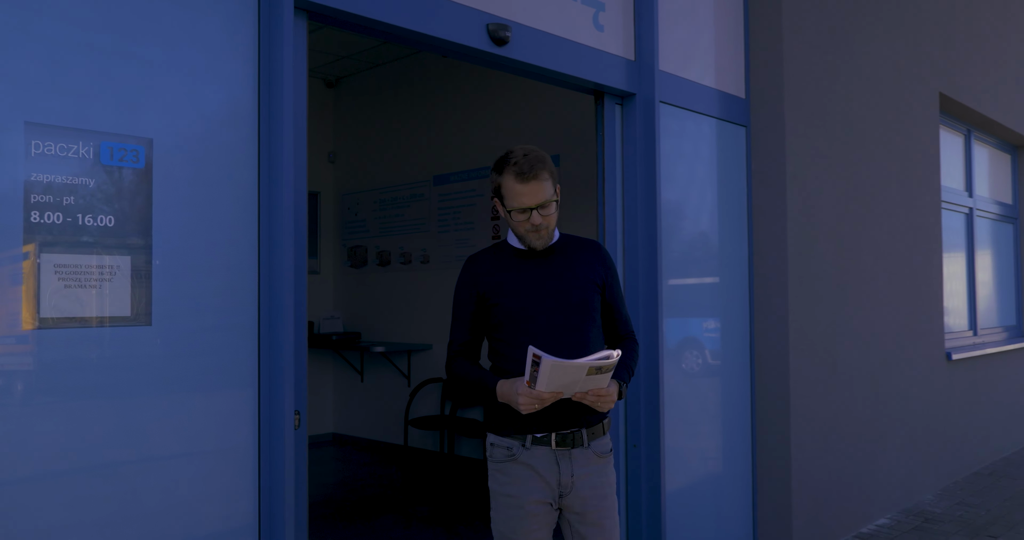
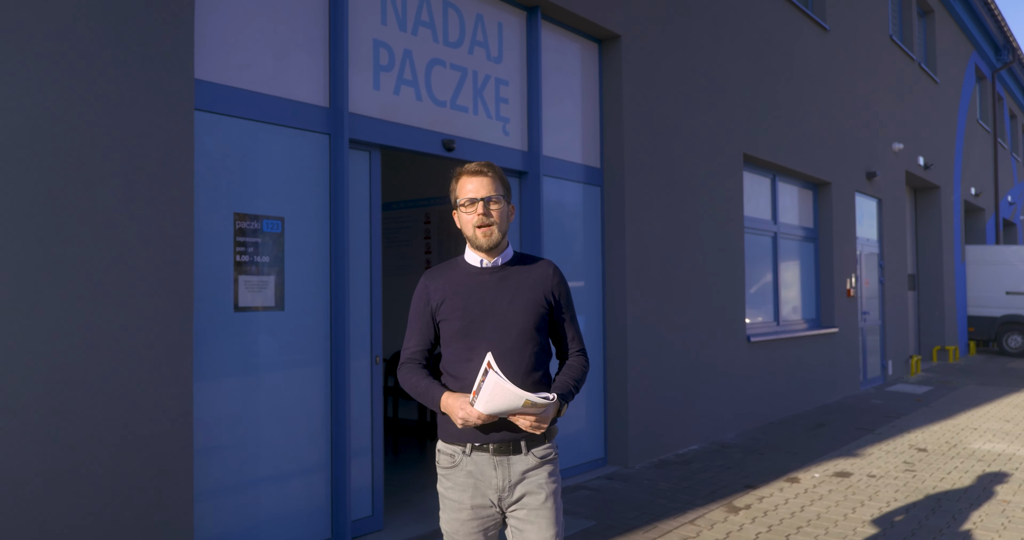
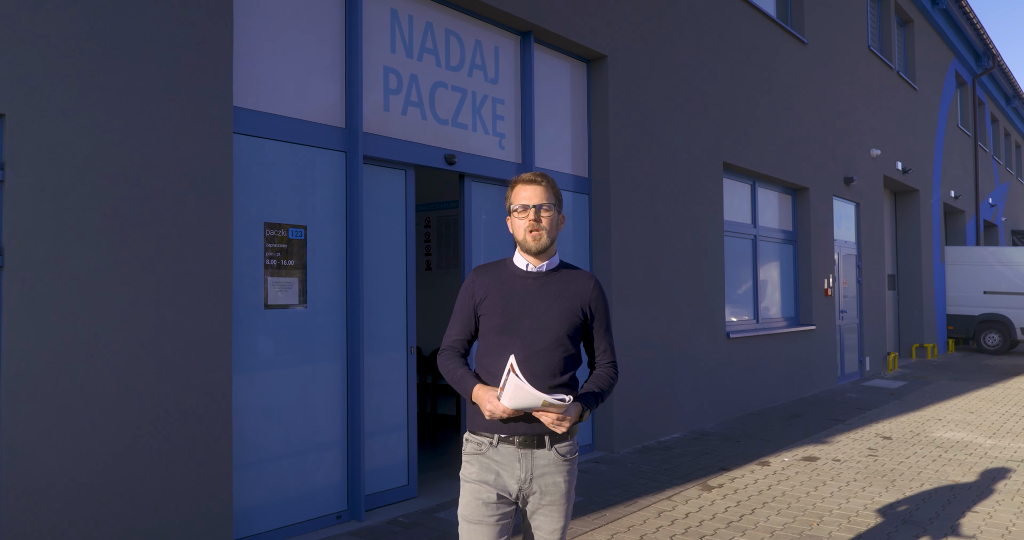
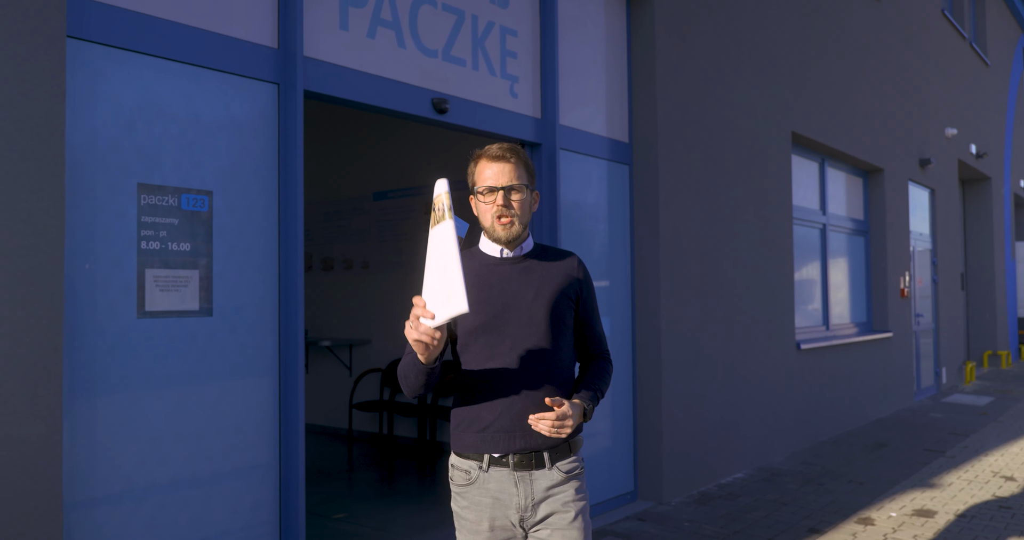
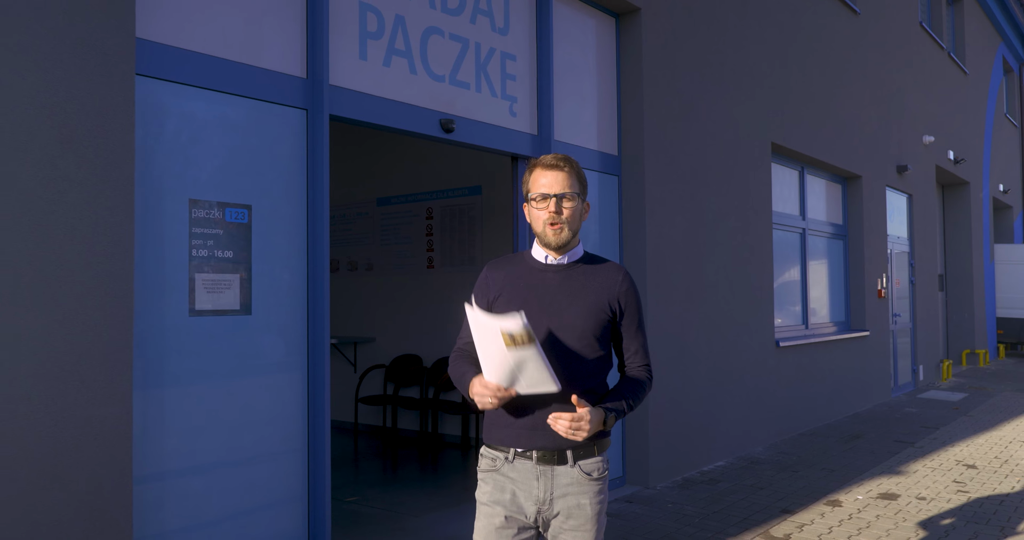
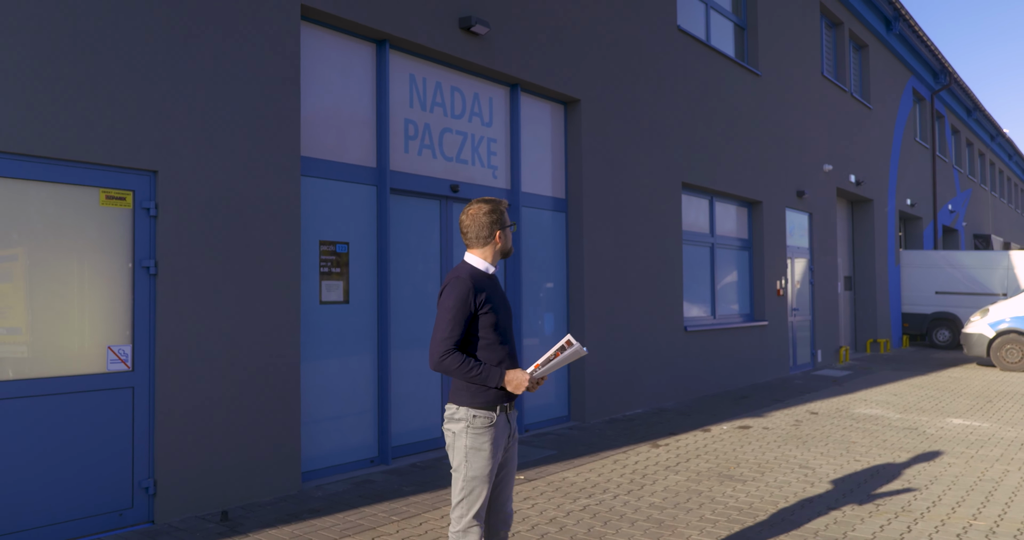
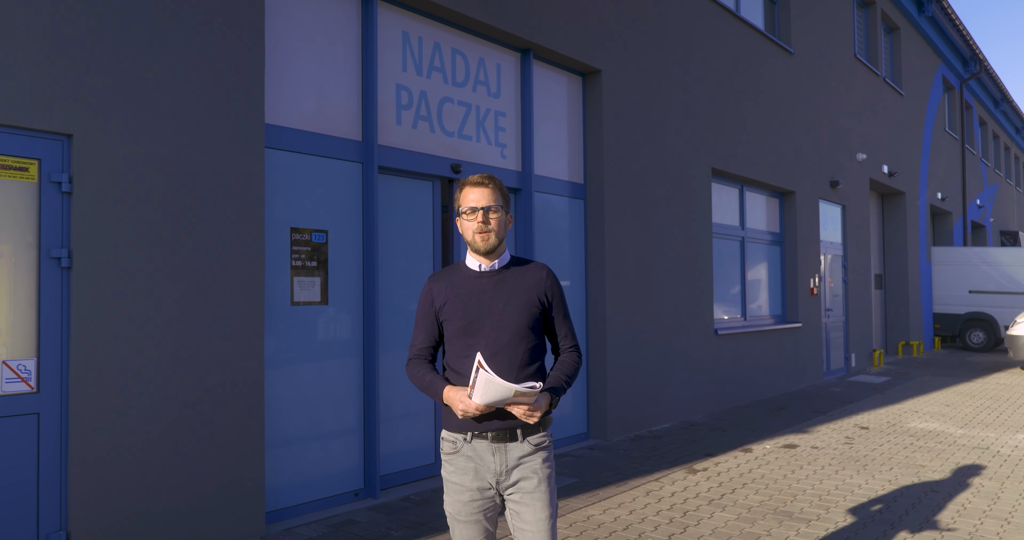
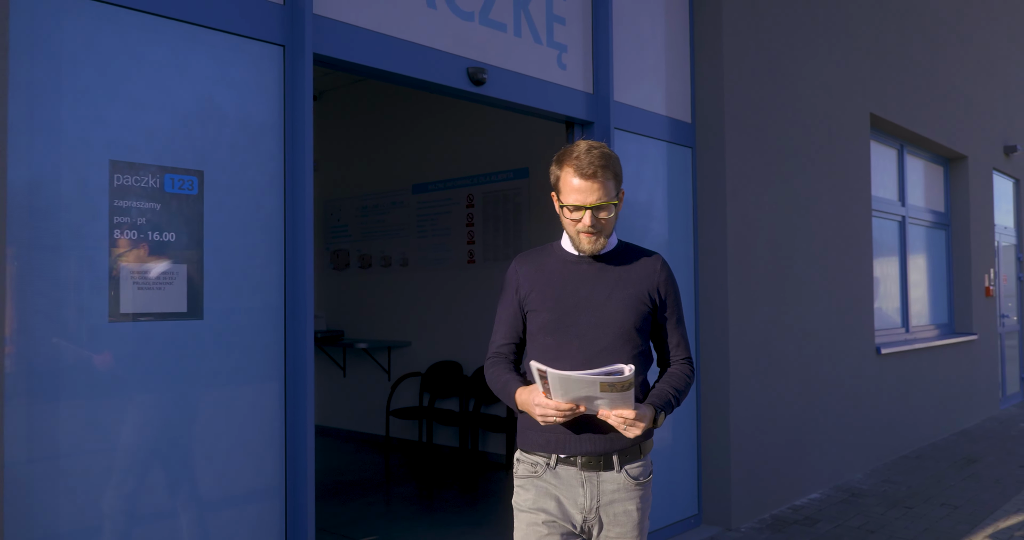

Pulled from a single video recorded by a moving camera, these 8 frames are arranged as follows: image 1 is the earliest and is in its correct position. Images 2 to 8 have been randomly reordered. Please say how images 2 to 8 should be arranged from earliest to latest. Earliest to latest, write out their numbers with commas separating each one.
8, 4, 5, 2, 3, 7, 6
